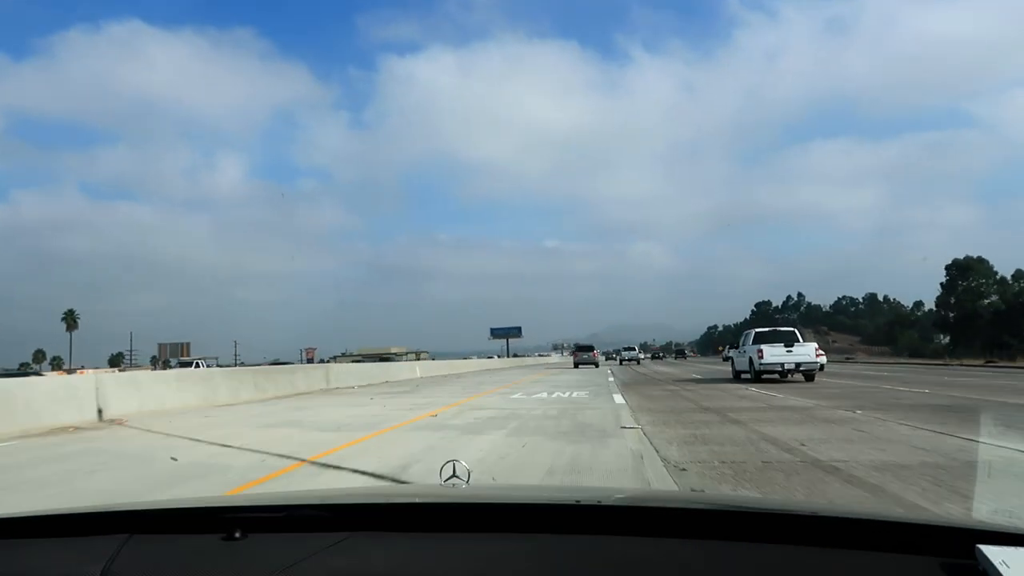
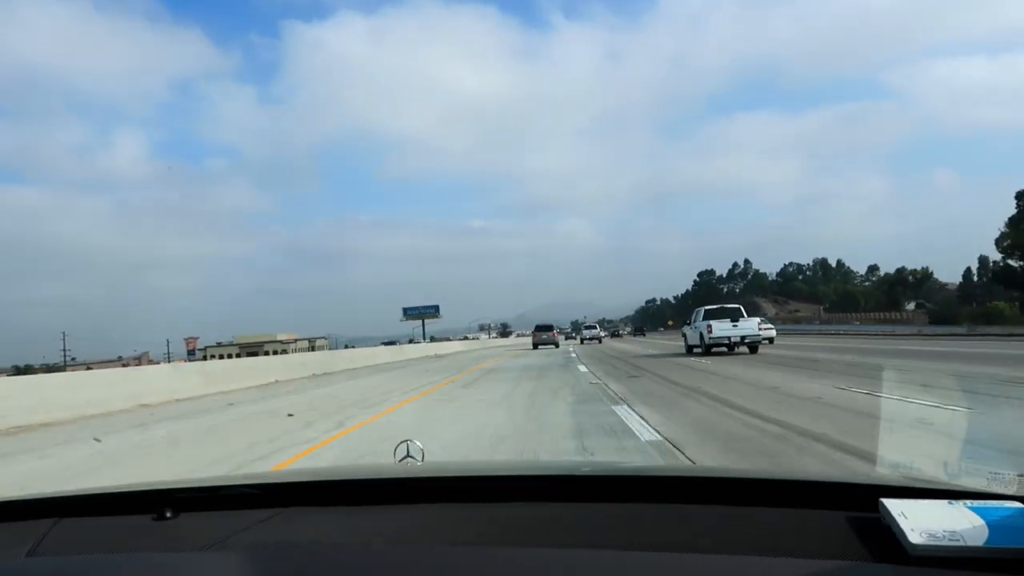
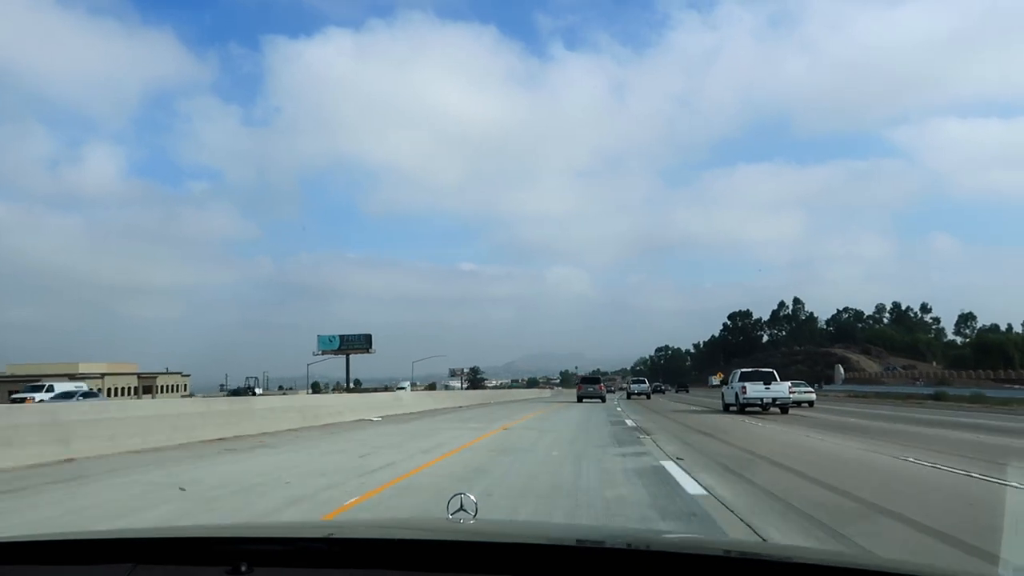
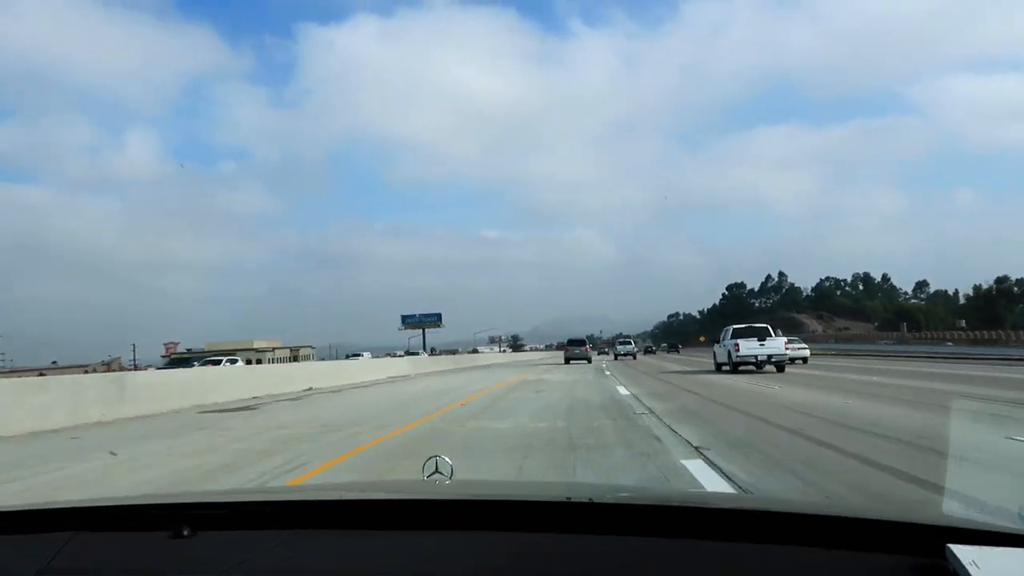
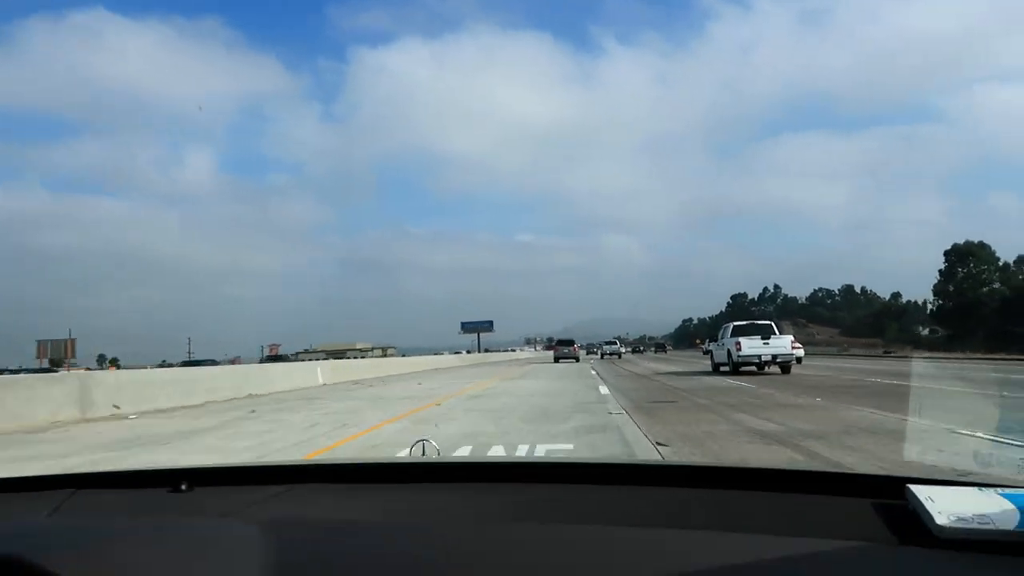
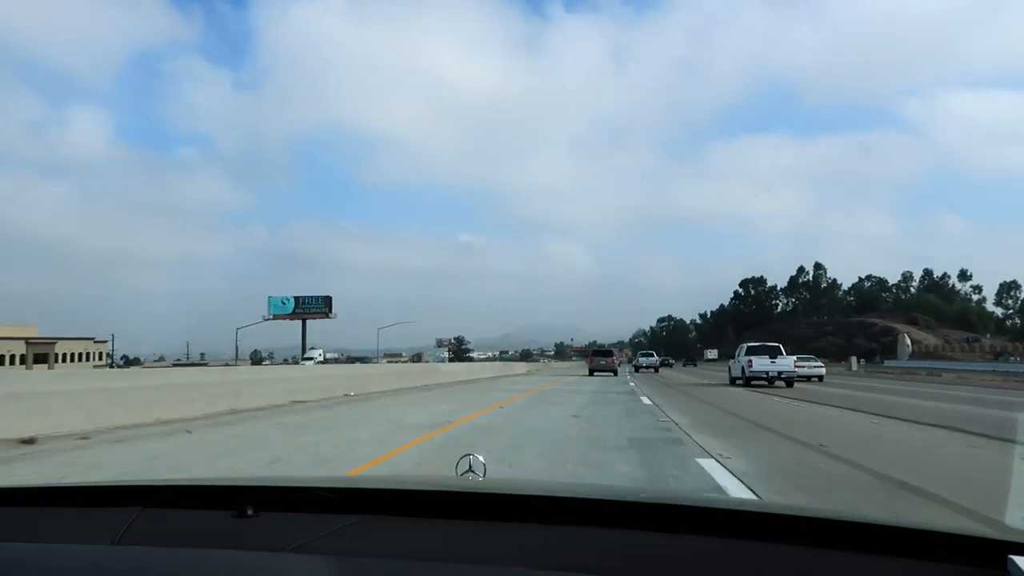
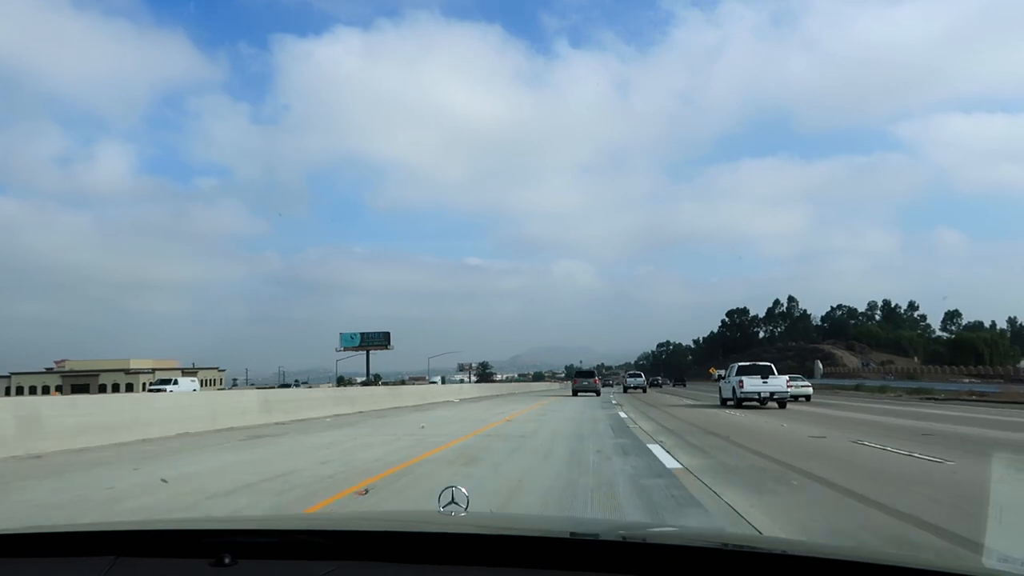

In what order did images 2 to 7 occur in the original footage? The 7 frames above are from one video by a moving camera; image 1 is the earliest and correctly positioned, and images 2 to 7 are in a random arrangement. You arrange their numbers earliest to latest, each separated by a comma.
5, 2, 4, 7, 3, 6
